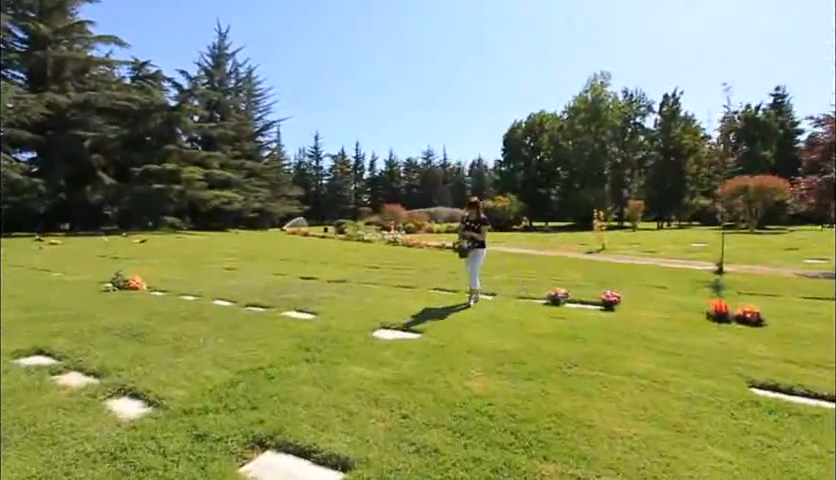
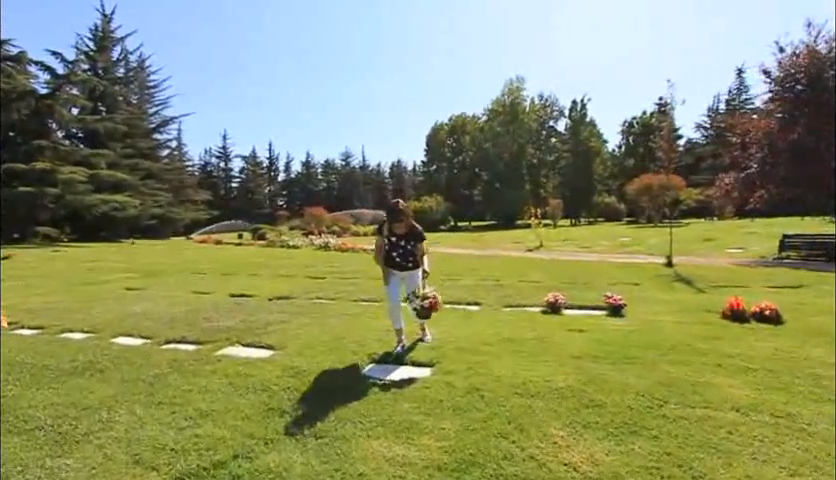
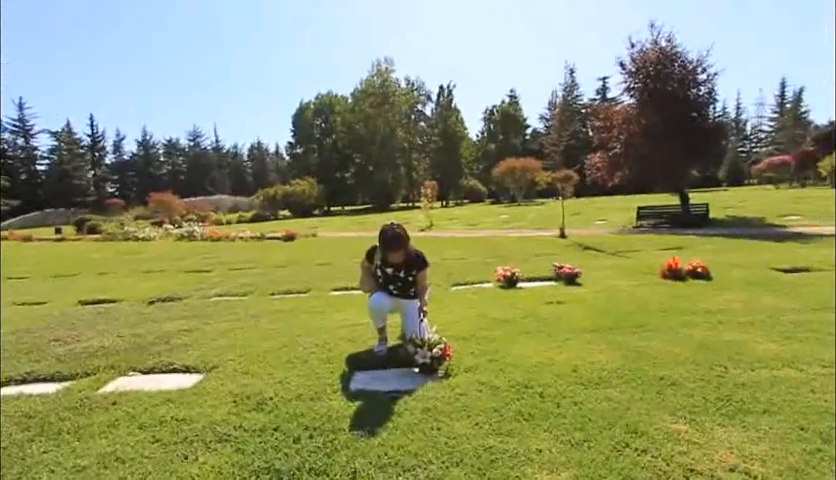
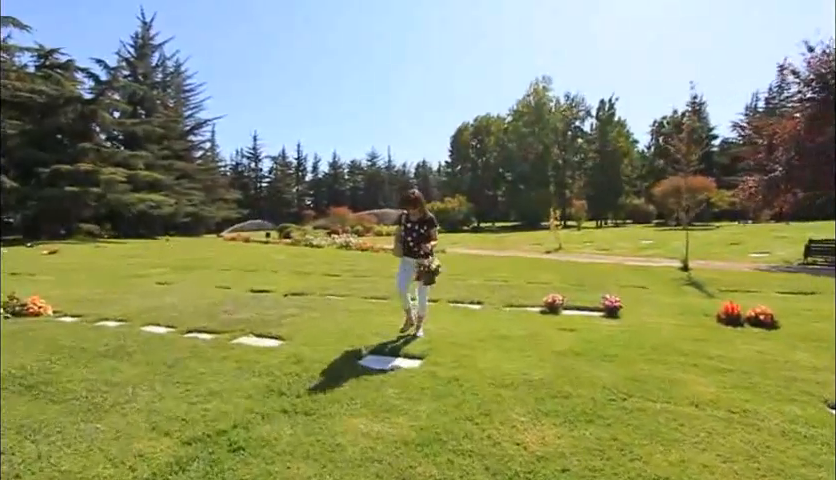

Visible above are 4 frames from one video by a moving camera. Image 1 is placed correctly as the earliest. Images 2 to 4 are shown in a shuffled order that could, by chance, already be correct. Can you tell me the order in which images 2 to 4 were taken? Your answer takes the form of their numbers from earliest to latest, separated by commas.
4, 2, 3
